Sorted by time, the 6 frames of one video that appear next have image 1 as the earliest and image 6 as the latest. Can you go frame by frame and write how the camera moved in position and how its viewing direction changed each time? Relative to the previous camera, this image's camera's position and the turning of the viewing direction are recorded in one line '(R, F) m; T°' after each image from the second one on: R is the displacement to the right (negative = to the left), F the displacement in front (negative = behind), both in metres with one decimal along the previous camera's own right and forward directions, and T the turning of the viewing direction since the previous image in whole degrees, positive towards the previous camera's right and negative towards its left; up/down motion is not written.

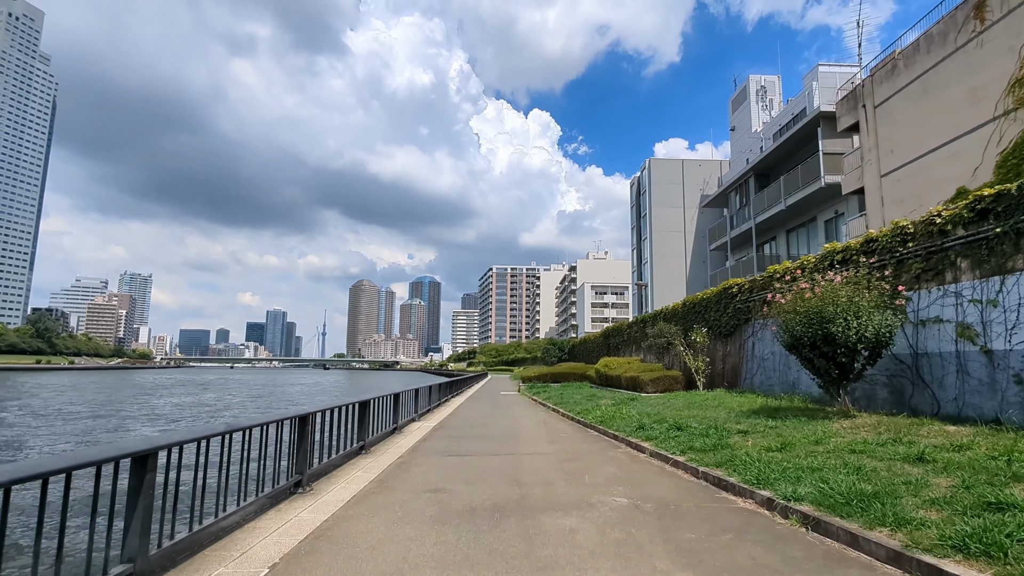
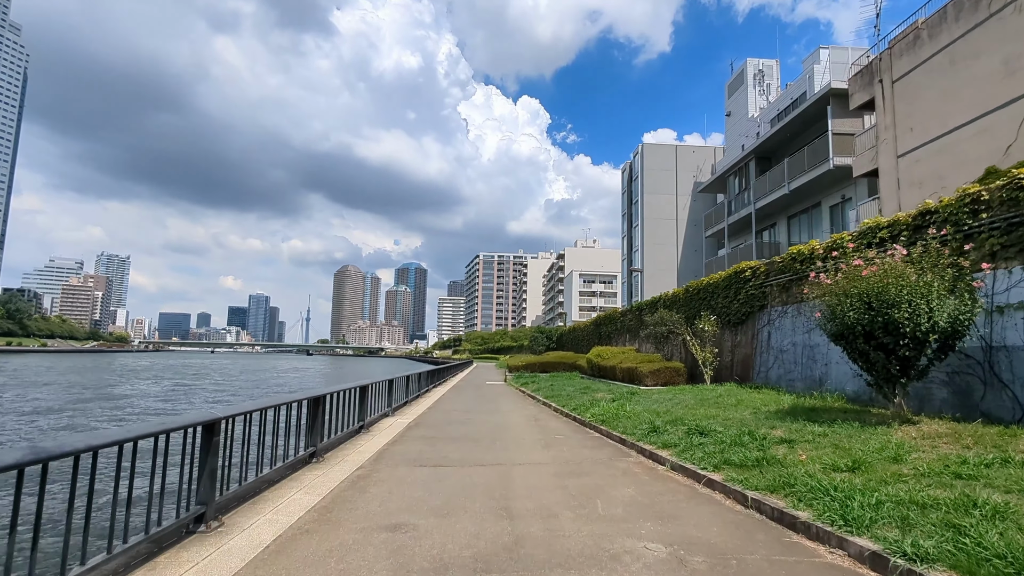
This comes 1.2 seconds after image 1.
(-0.1, +2.0) m; +2°
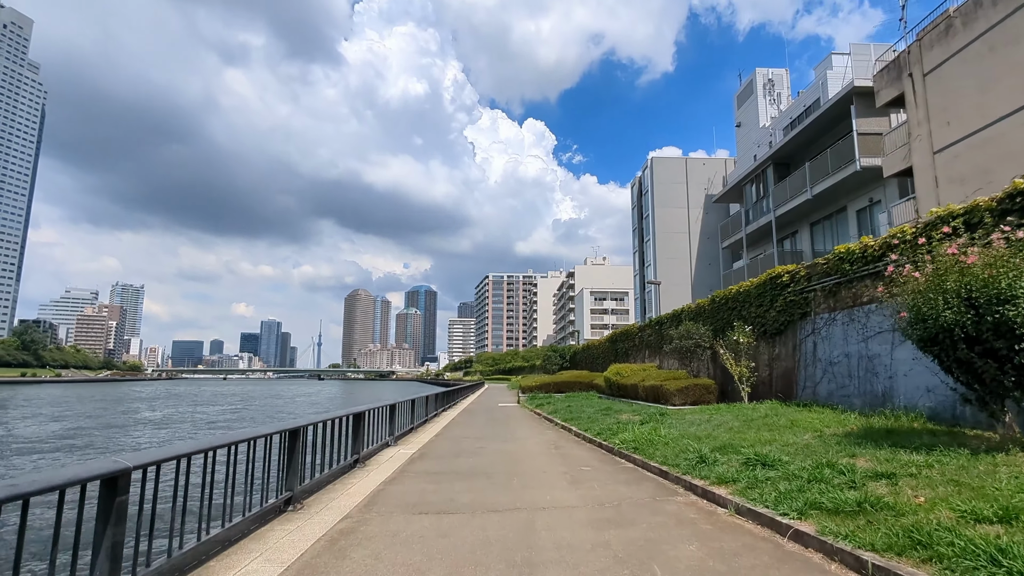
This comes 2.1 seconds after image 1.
(-0.1, +1.4) m; -1°
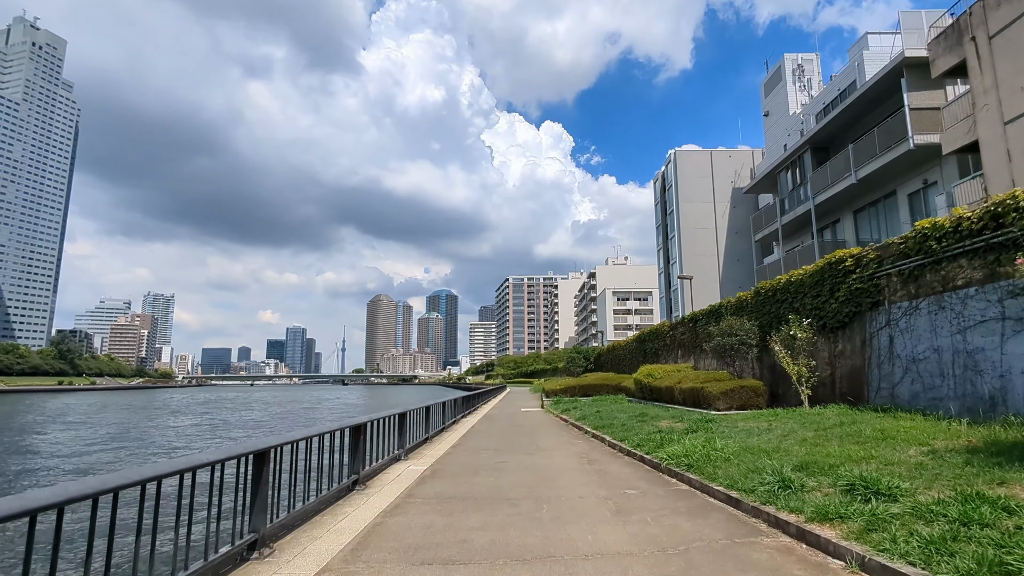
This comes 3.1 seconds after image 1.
(-0.1, +1.6) m; -2°
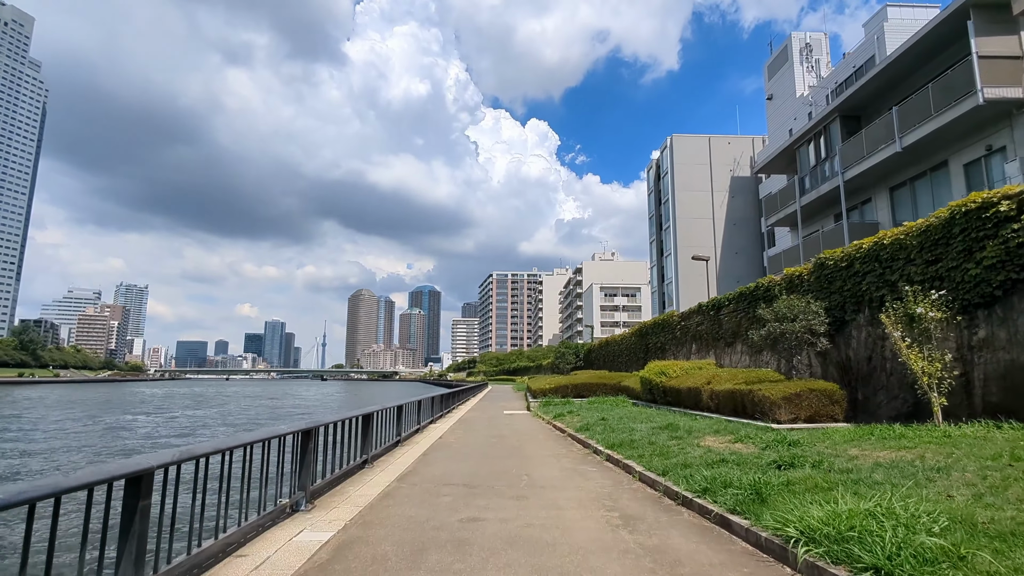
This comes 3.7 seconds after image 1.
(0.0, +4.6) m; +2°
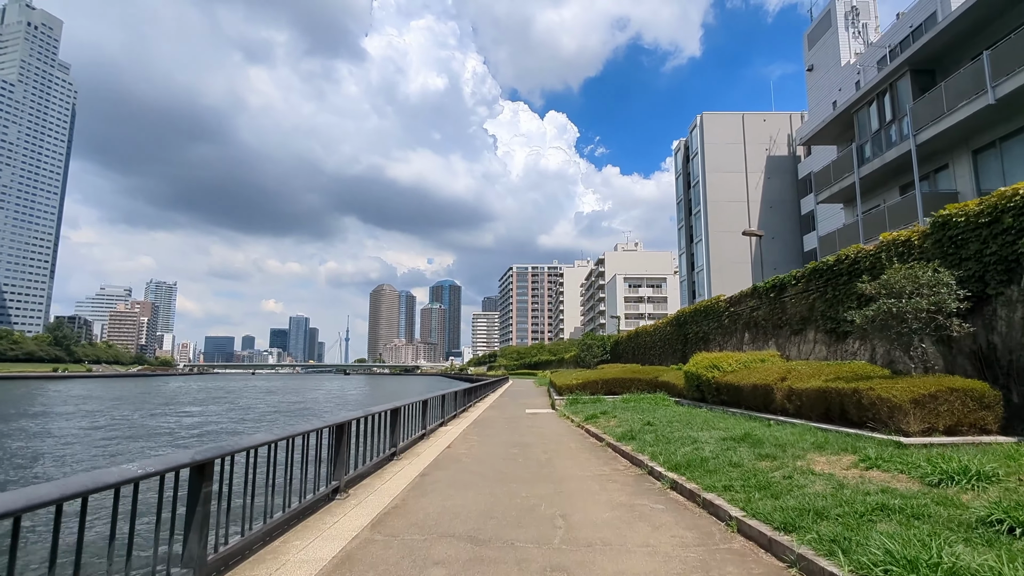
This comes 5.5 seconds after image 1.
(-0.1, +2.8) m; -2°
